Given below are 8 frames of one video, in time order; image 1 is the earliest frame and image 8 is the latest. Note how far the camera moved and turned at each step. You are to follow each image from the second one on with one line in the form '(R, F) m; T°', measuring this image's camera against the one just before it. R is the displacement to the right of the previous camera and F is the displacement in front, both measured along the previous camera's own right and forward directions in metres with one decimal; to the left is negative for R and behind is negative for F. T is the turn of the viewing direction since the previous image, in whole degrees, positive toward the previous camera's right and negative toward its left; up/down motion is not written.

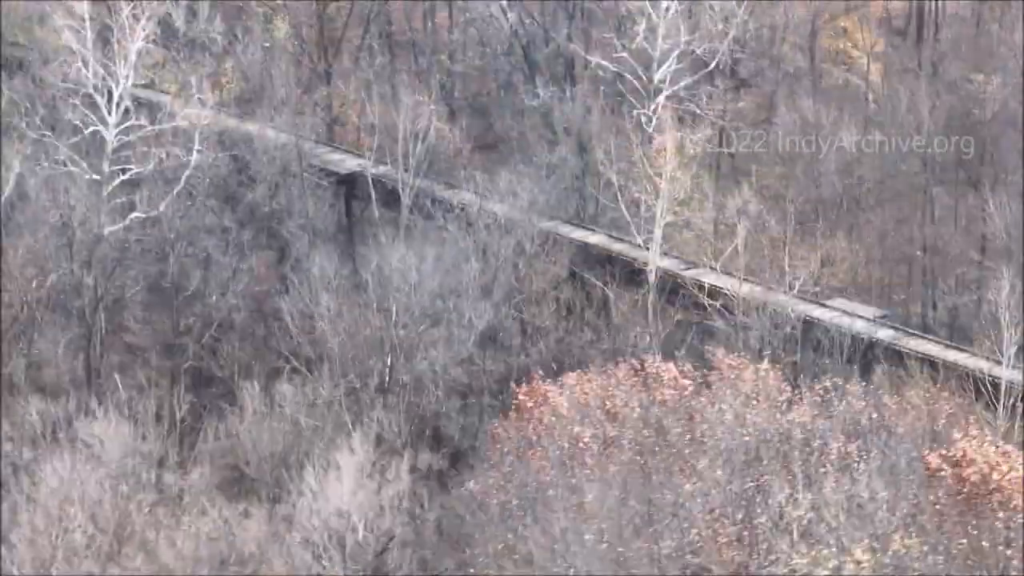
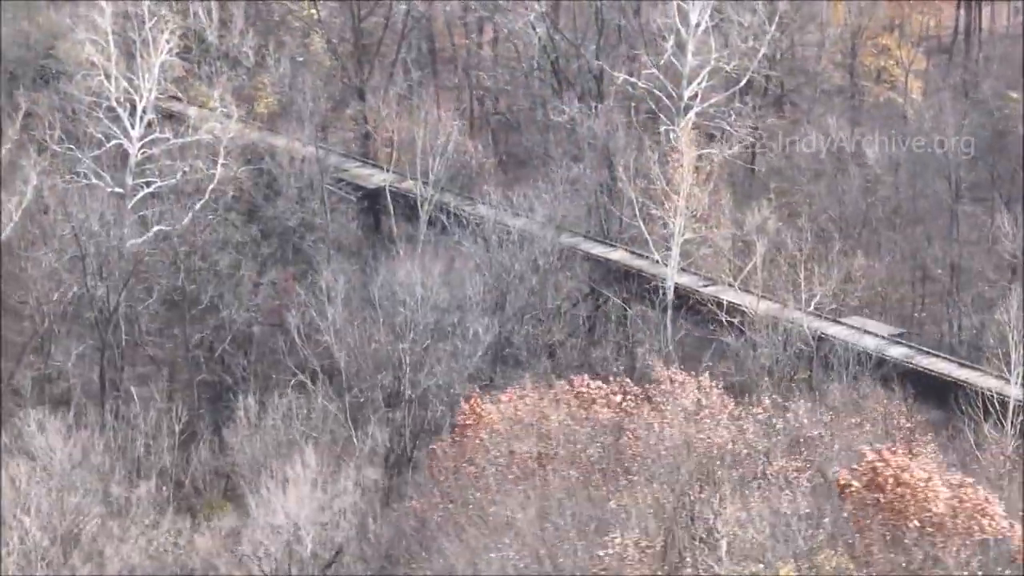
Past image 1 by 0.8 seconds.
(+0.4, -0.1) m; -1°
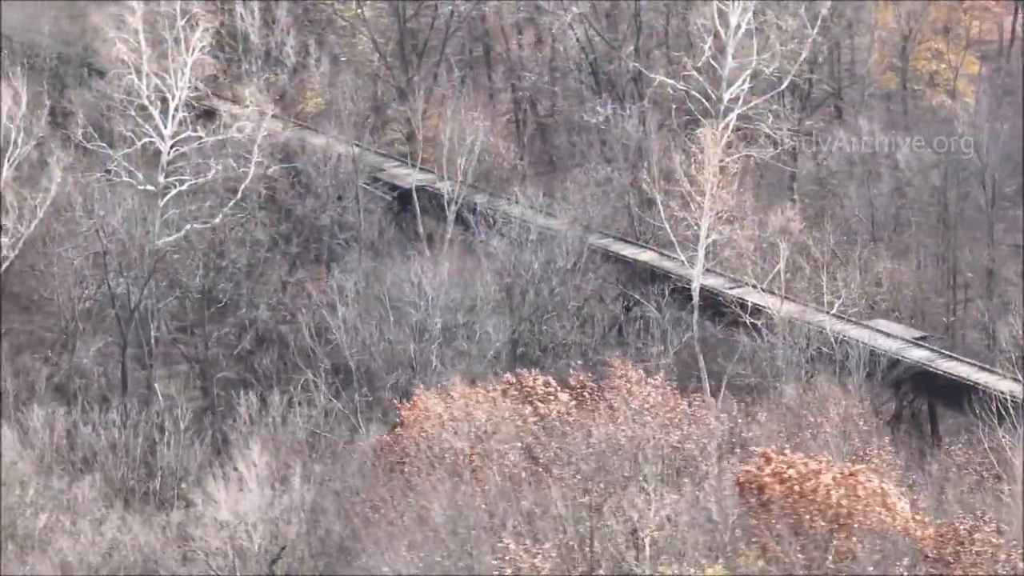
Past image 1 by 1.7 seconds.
(+0.4, -0.1) m; -1°
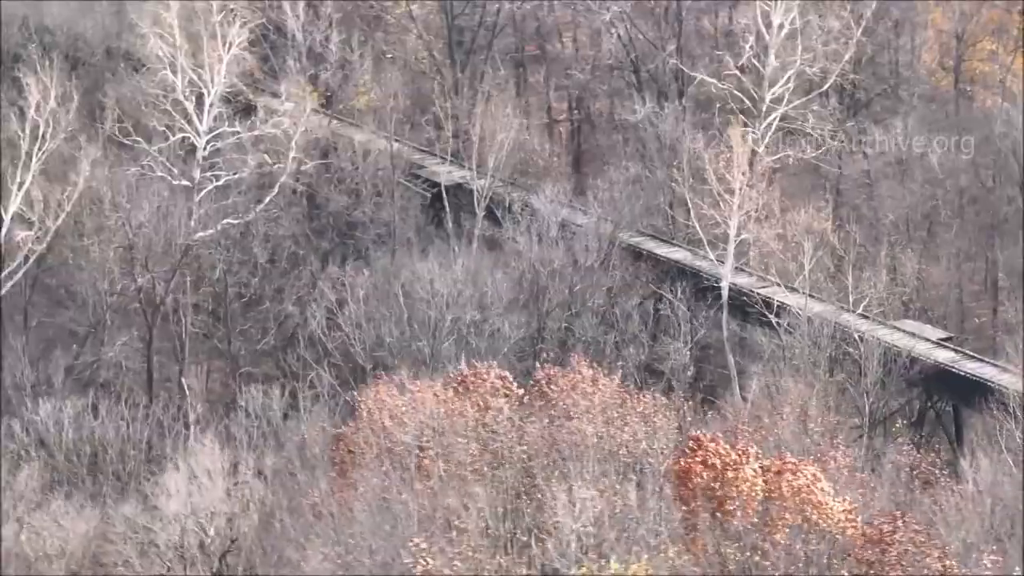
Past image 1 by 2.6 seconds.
(+0.4, 0.0) m; -1°
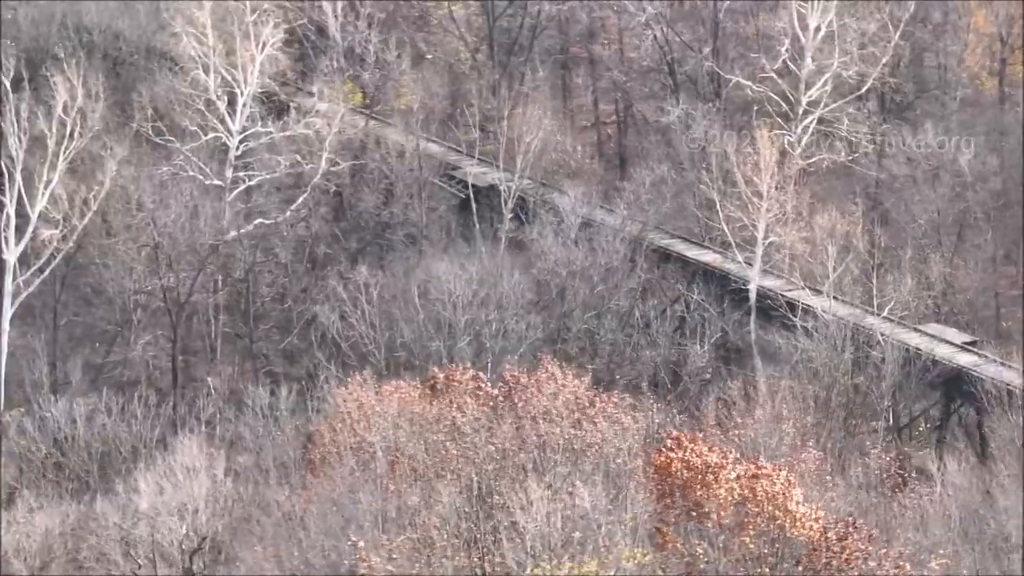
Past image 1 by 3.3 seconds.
(+0.3, 0.0) m; -1°
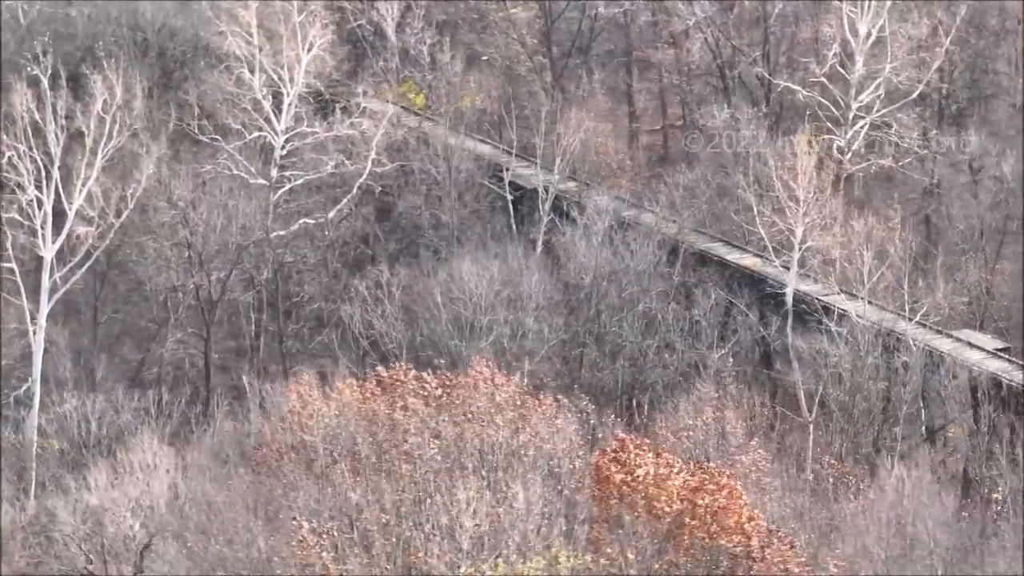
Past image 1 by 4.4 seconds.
(+0.5, 0.0) m; -1°
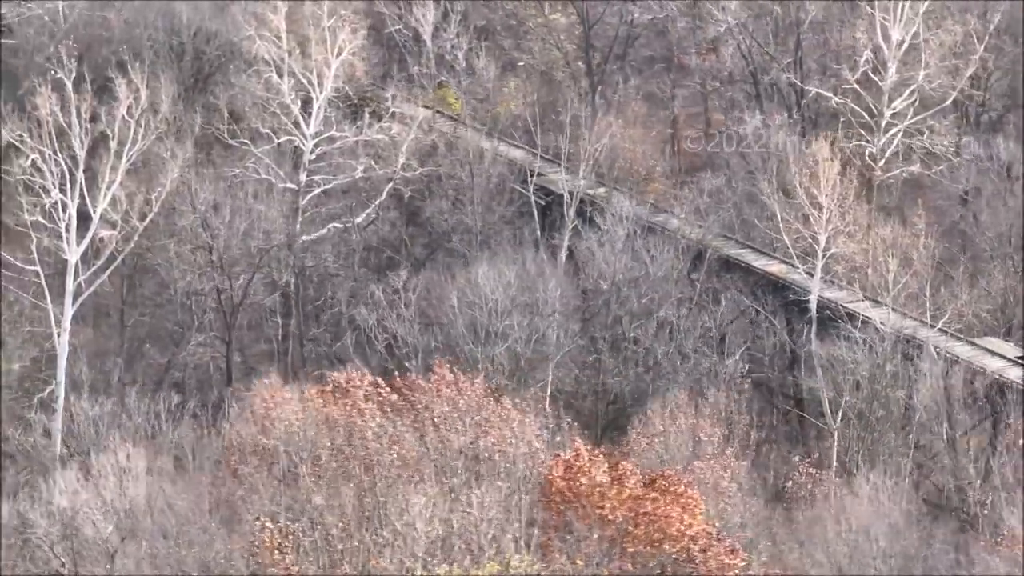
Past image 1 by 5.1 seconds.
(+0.3, 0.0) m; -1°
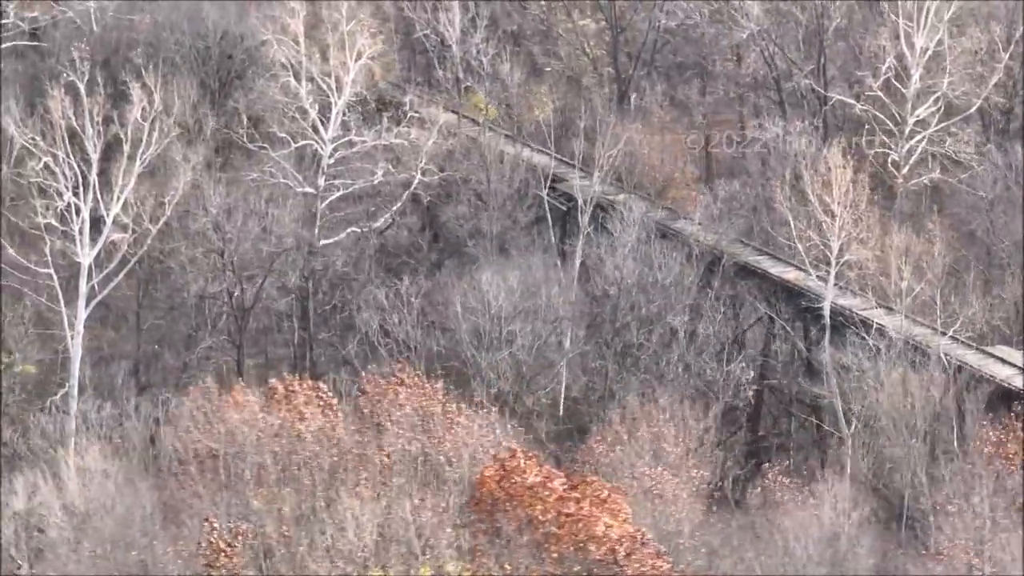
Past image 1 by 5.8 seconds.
(+0.2, +0.1) m; 0°
